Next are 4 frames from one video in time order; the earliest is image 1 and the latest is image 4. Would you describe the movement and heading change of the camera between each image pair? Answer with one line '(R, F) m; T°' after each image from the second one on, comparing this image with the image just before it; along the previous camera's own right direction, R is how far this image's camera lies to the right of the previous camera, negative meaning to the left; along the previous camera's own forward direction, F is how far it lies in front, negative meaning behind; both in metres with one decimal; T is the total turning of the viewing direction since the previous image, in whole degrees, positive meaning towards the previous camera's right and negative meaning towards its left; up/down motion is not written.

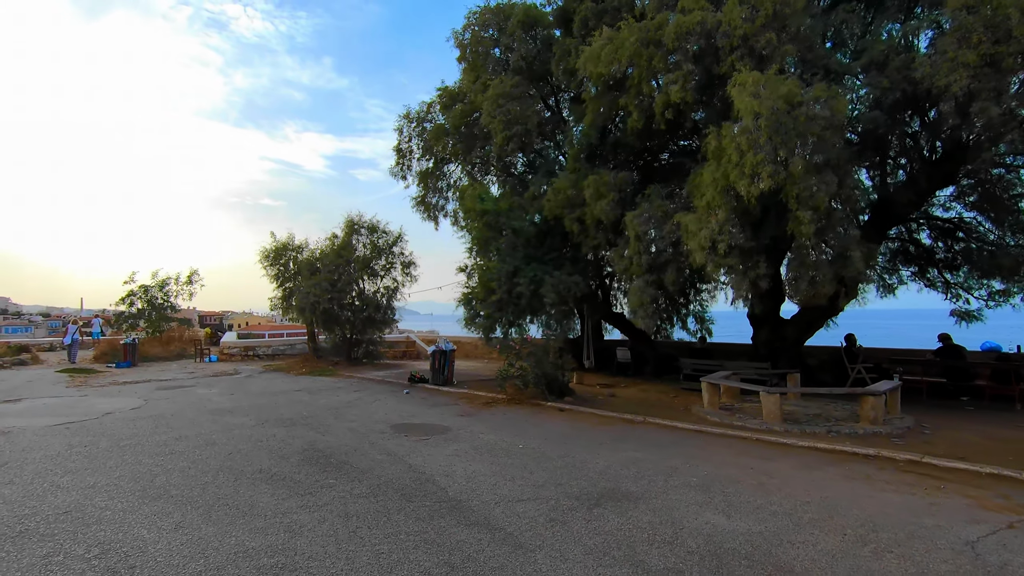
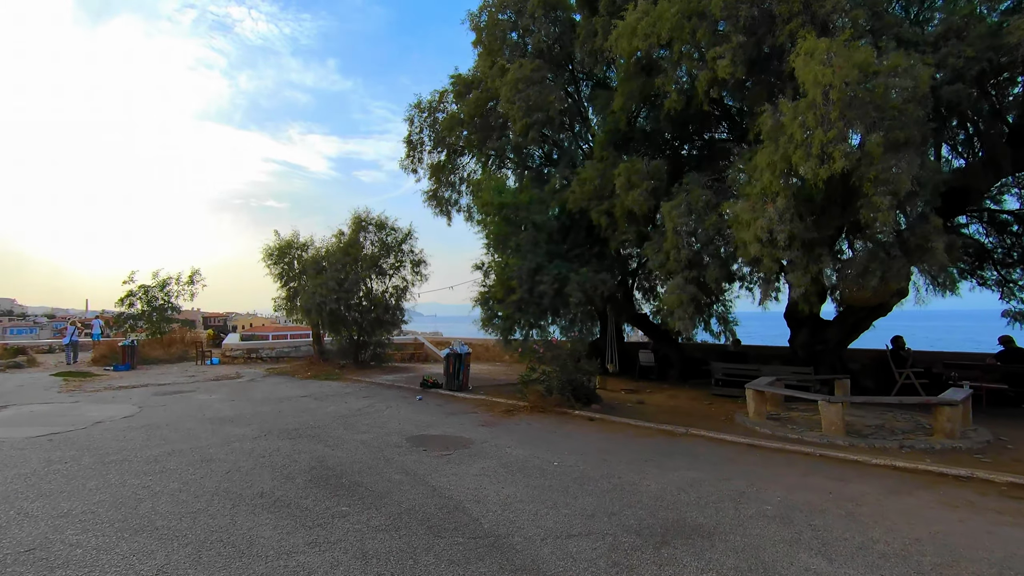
(-0.4, +0.9) m; 0°
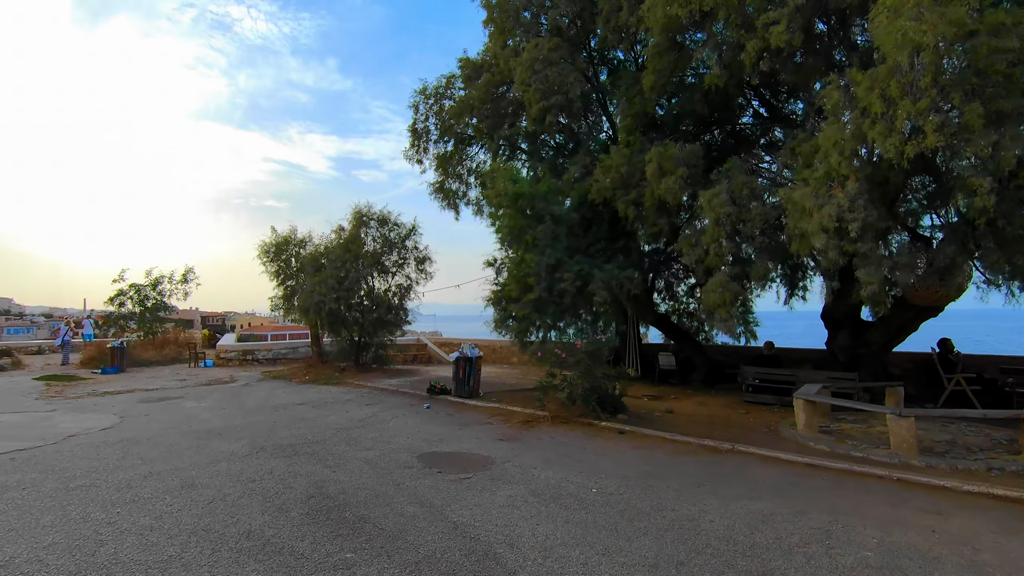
(-0.3, +0.9) m; 0°
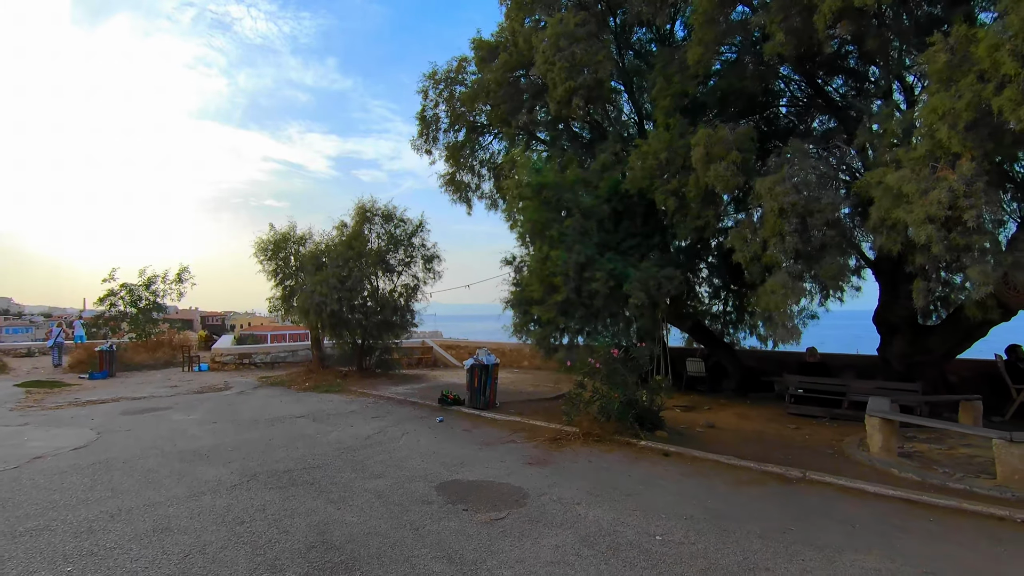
(-0.4, +1.0) m; 0°
